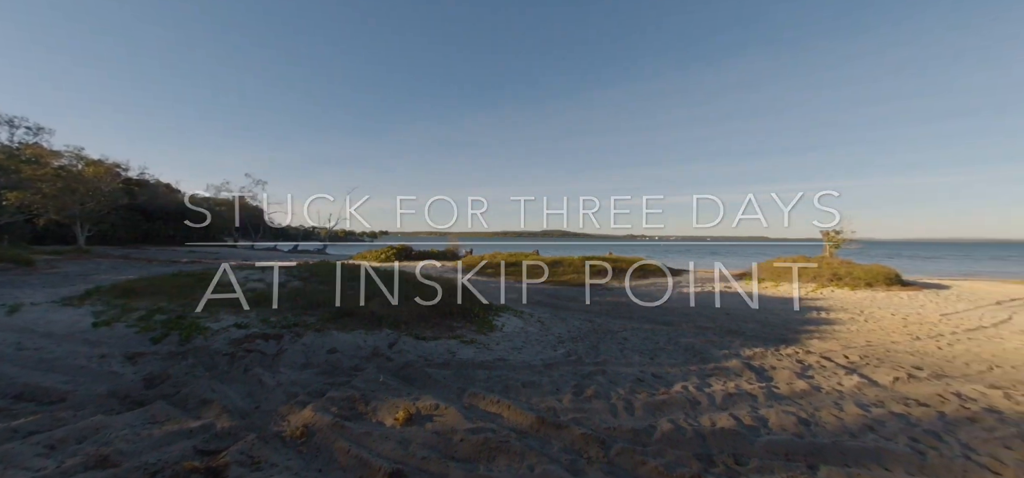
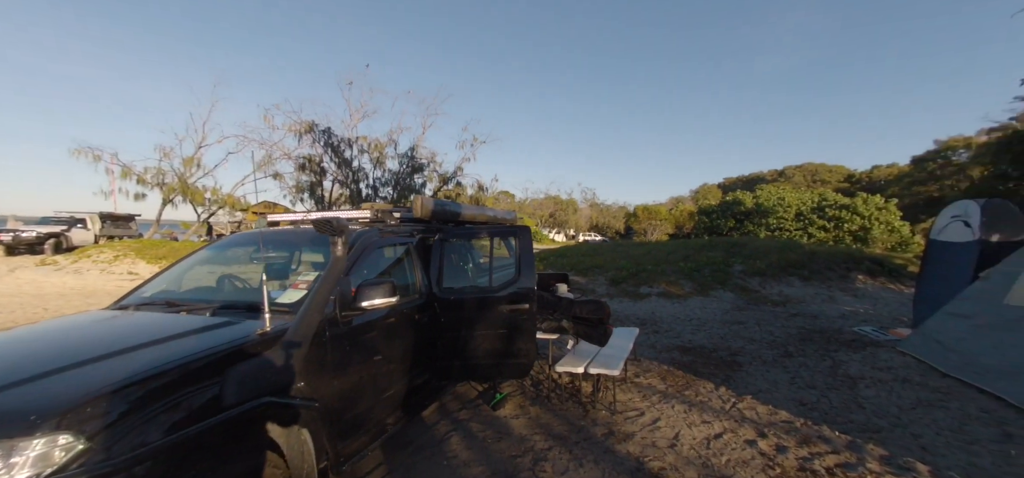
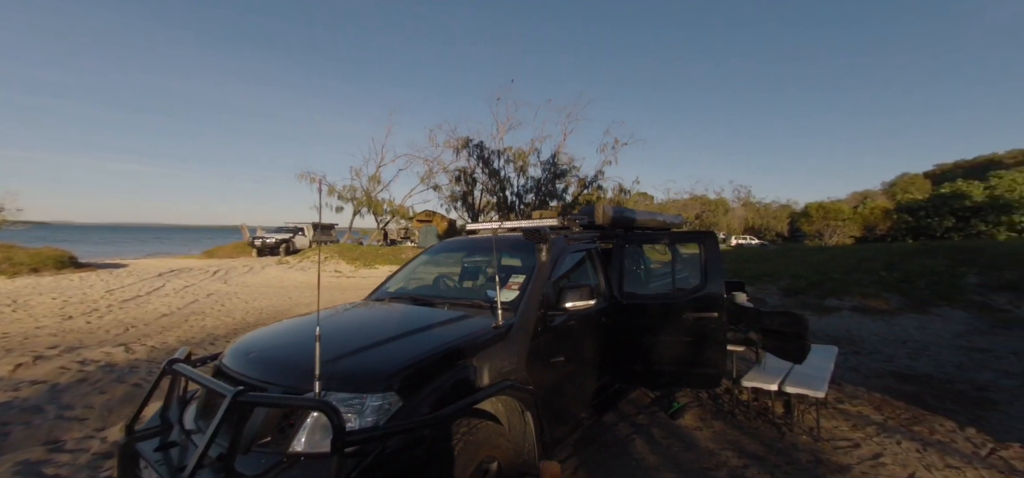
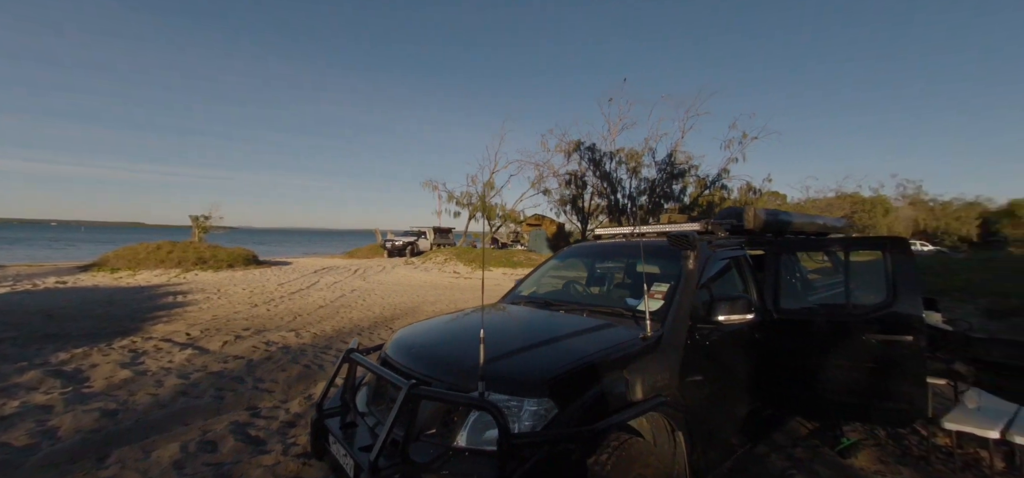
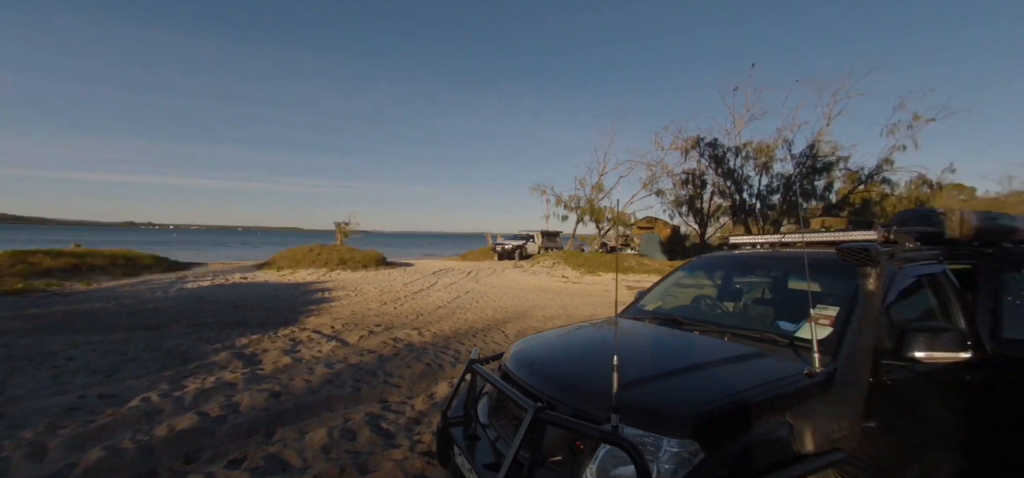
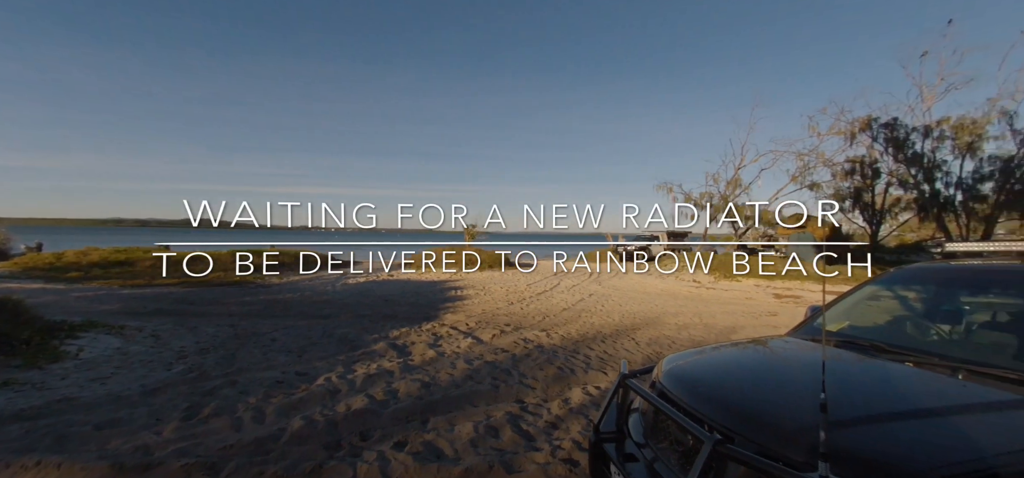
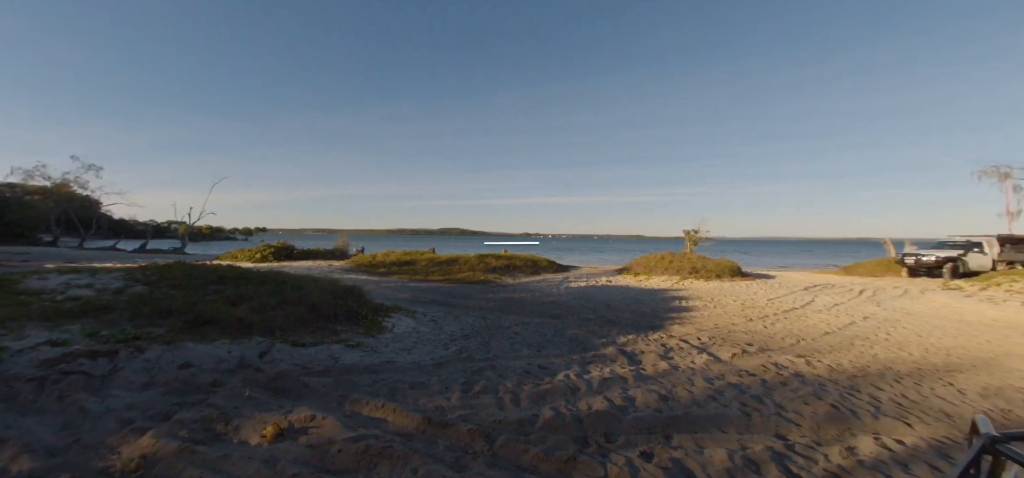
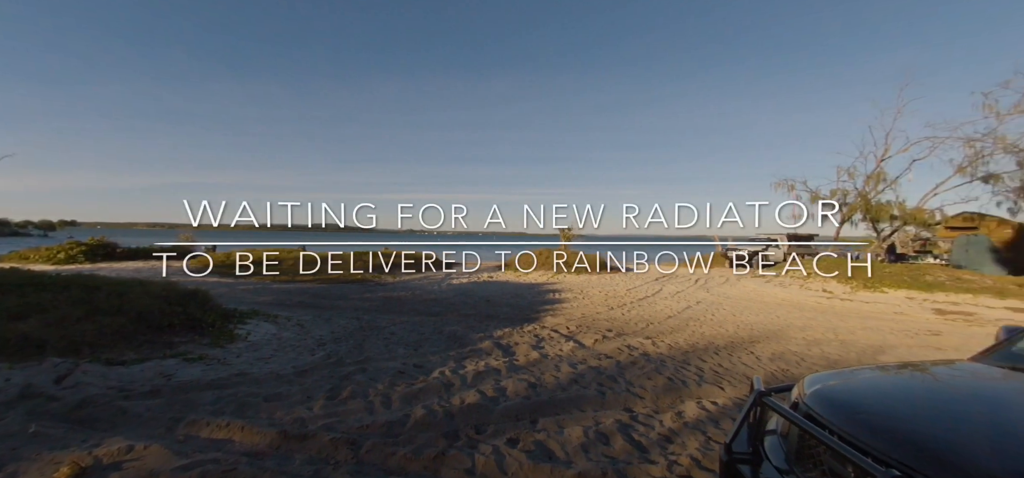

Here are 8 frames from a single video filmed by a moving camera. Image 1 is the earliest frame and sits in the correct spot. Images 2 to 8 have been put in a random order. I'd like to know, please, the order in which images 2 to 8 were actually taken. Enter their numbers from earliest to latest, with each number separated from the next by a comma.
7, 8, 6, 5, 4, 3, 2
